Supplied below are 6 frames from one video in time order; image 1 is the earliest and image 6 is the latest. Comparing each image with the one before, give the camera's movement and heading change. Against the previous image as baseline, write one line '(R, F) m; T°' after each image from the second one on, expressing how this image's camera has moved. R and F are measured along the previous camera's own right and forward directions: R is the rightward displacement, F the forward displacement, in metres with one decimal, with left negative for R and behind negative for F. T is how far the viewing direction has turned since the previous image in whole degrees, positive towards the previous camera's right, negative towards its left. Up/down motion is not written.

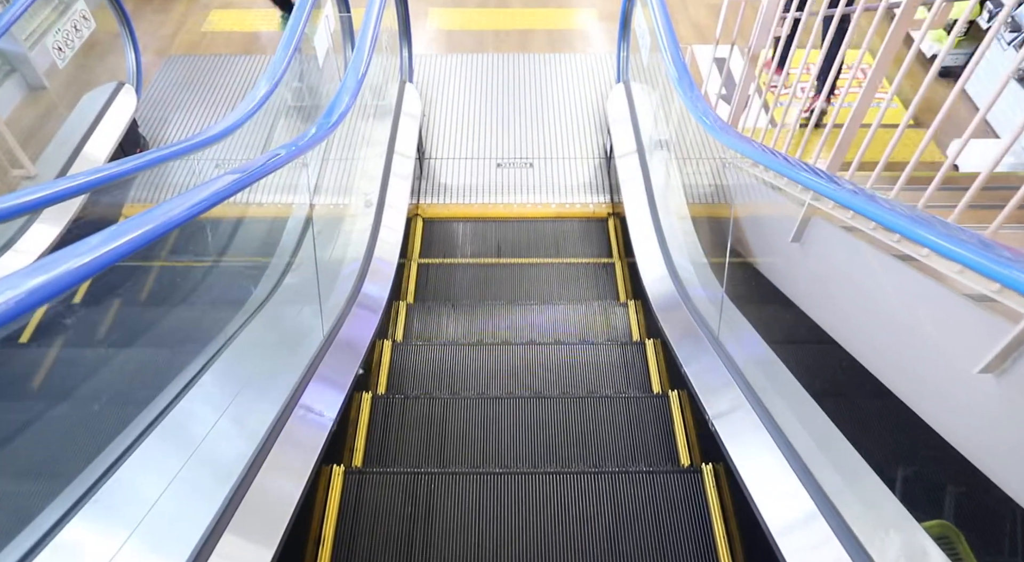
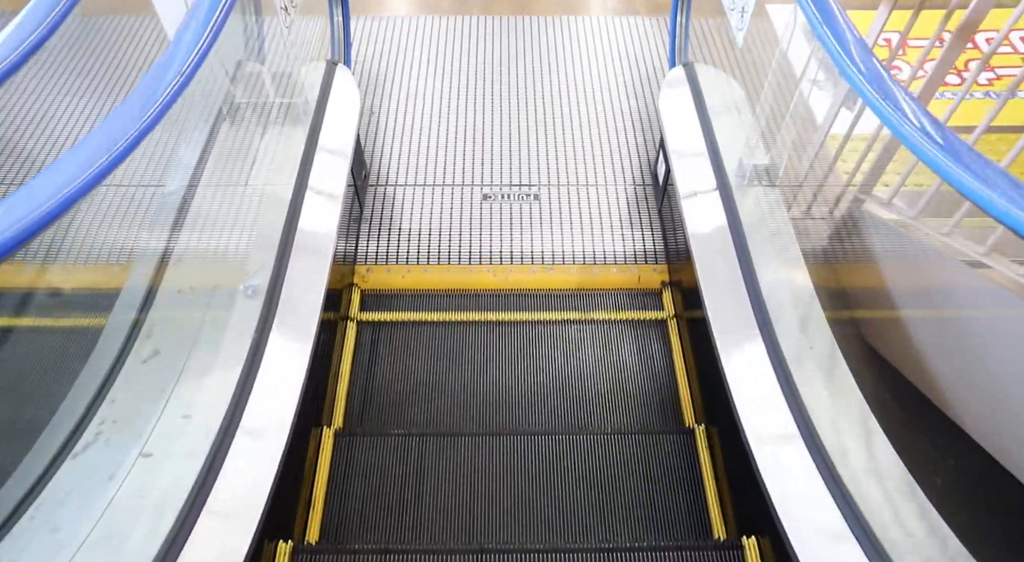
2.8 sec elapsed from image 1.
(0.0, +1.3) m; +1°
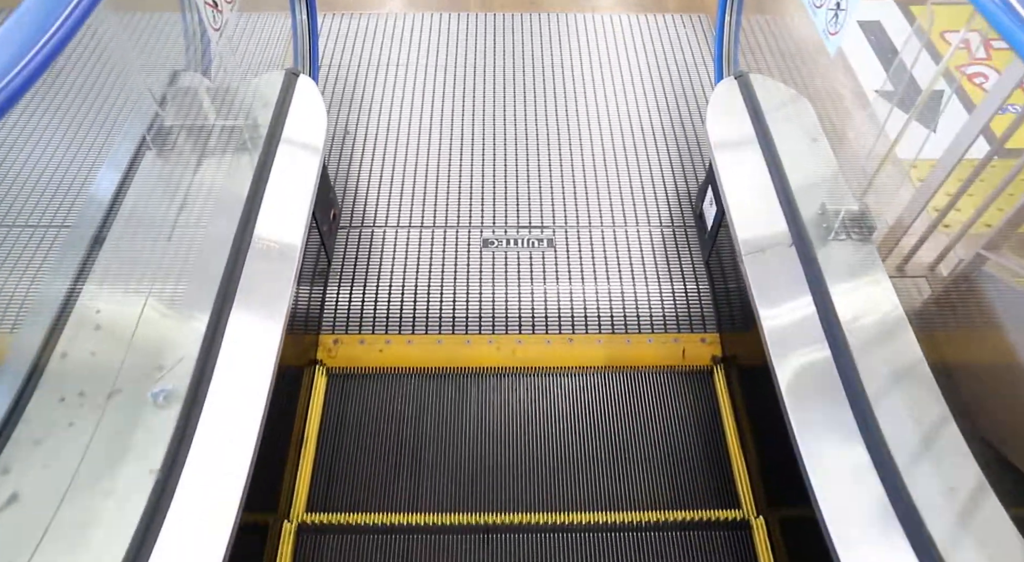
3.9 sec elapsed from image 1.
(0.0, +0.5) m; 0°
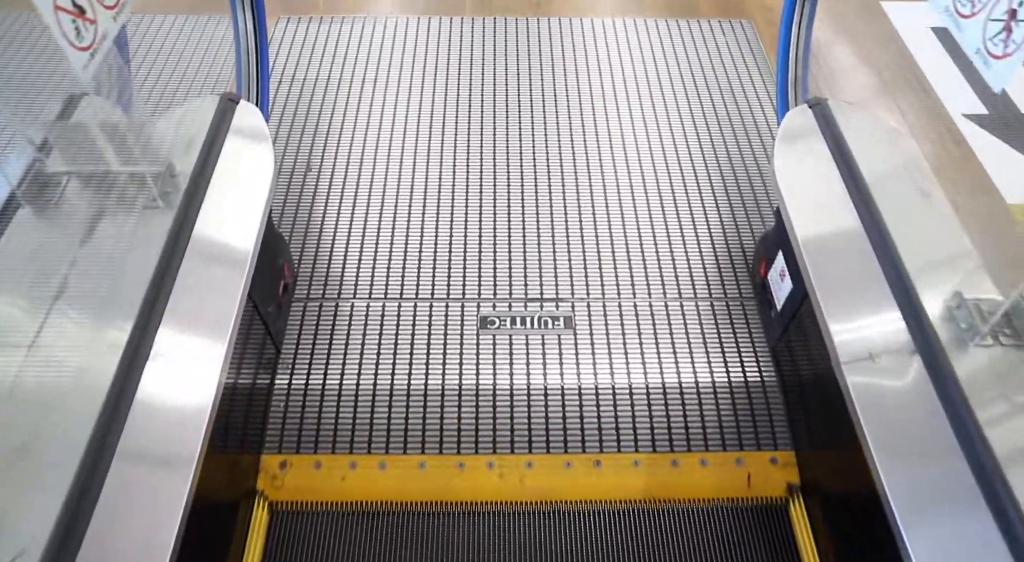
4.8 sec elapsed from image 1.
(0.0, +0.4) m; 0°
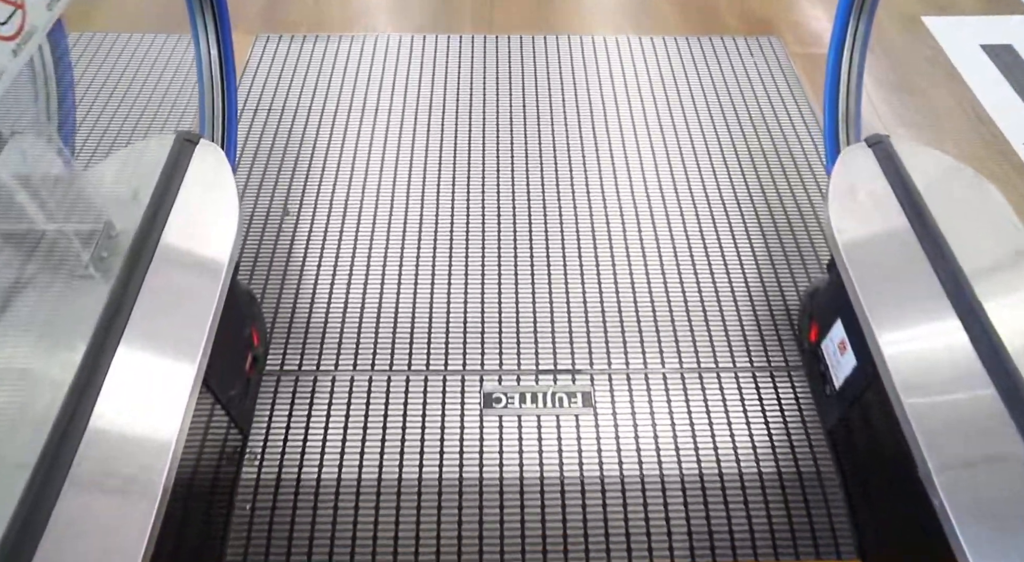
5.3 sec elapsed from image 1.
(0.0, +0.2) m; 0°
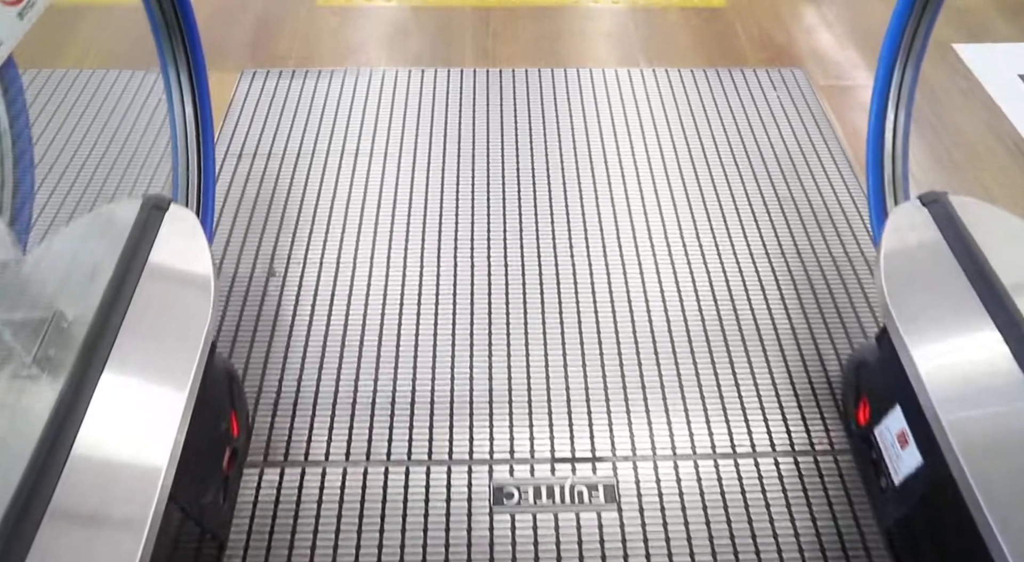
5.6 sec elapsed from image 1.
(0.0, +0.1) m; 0°
